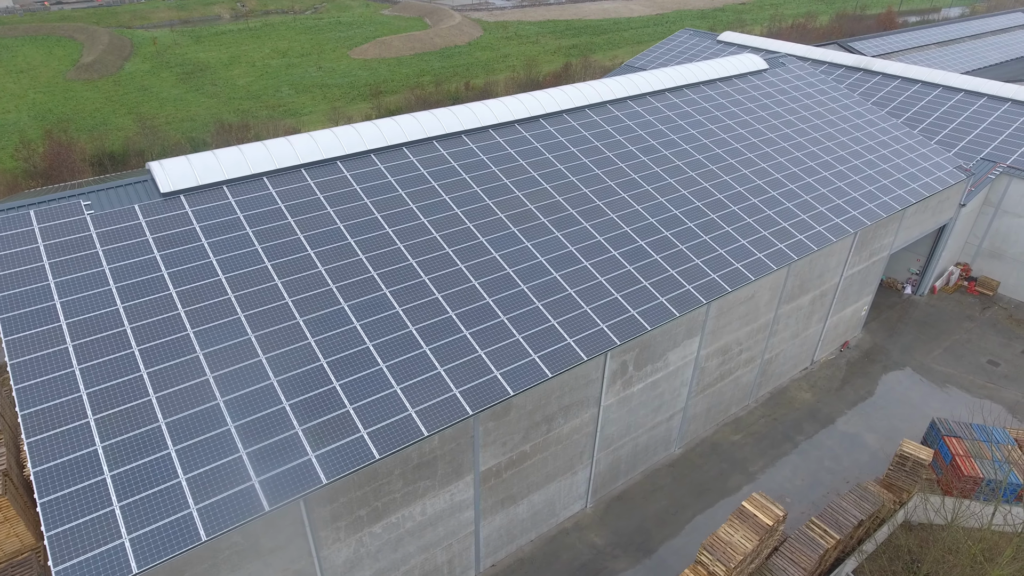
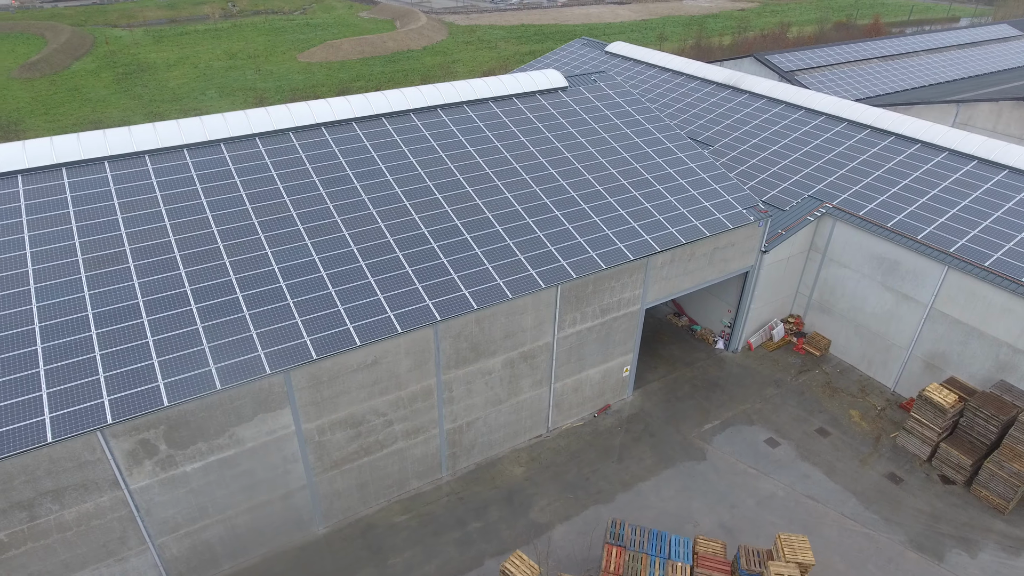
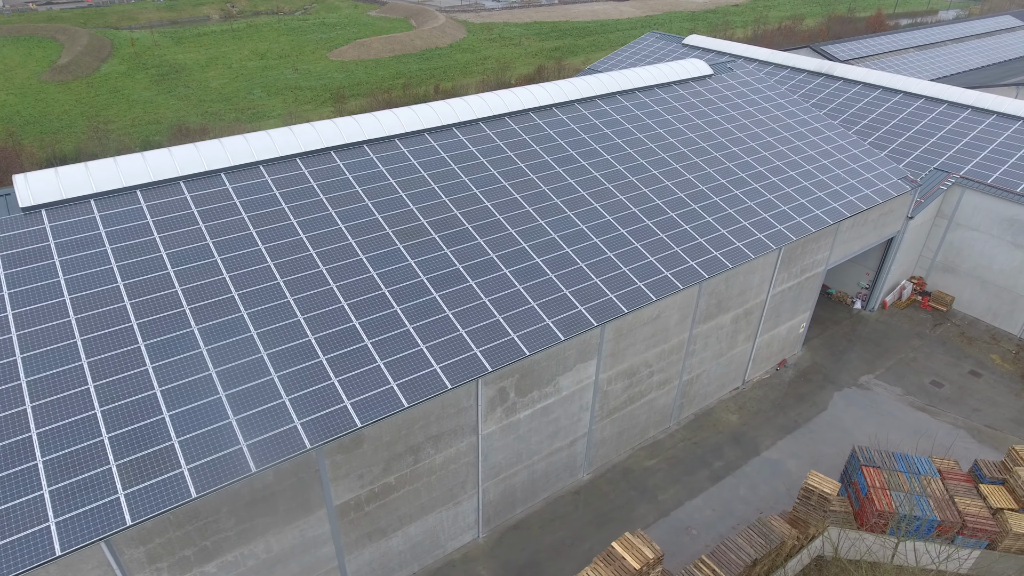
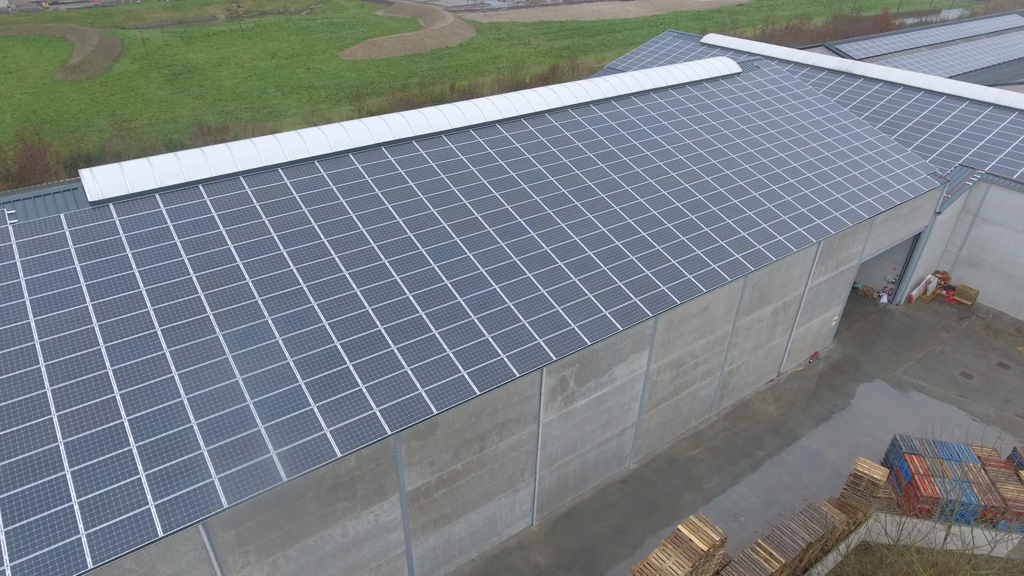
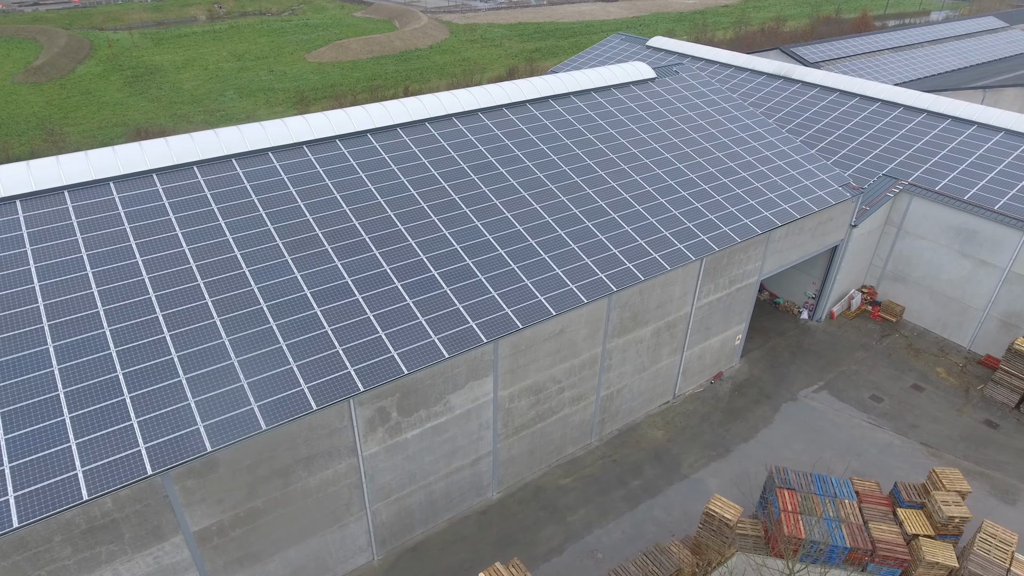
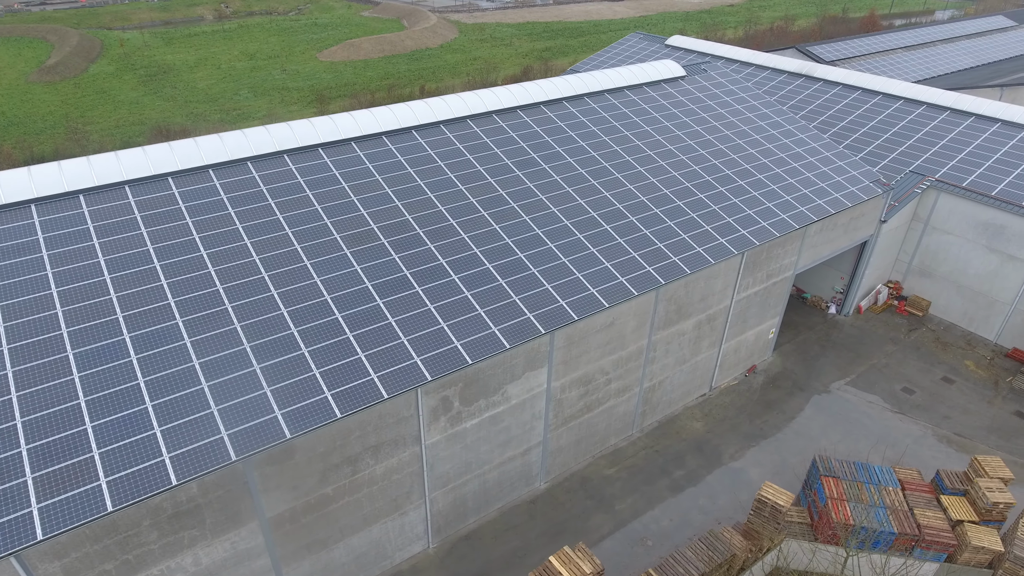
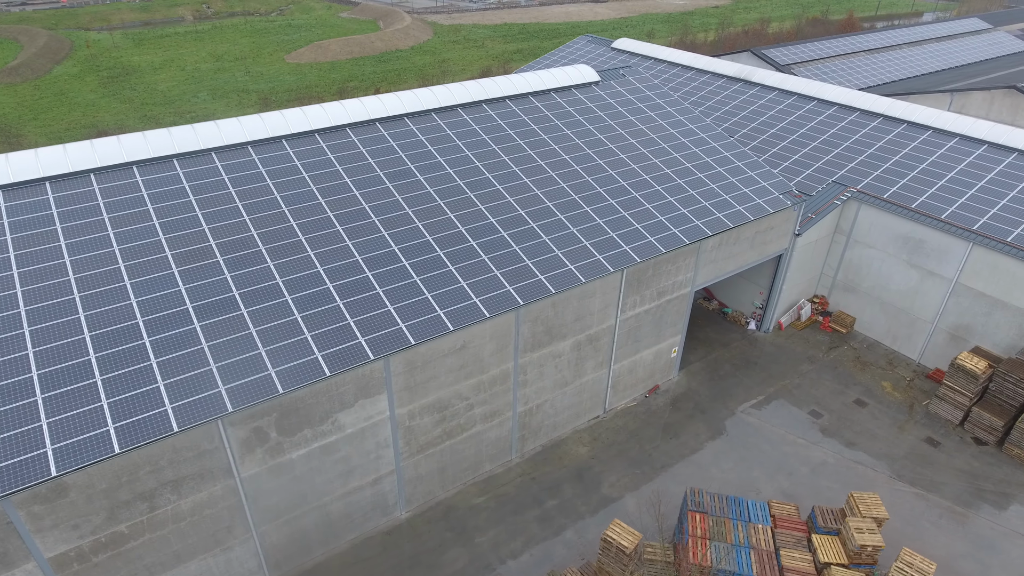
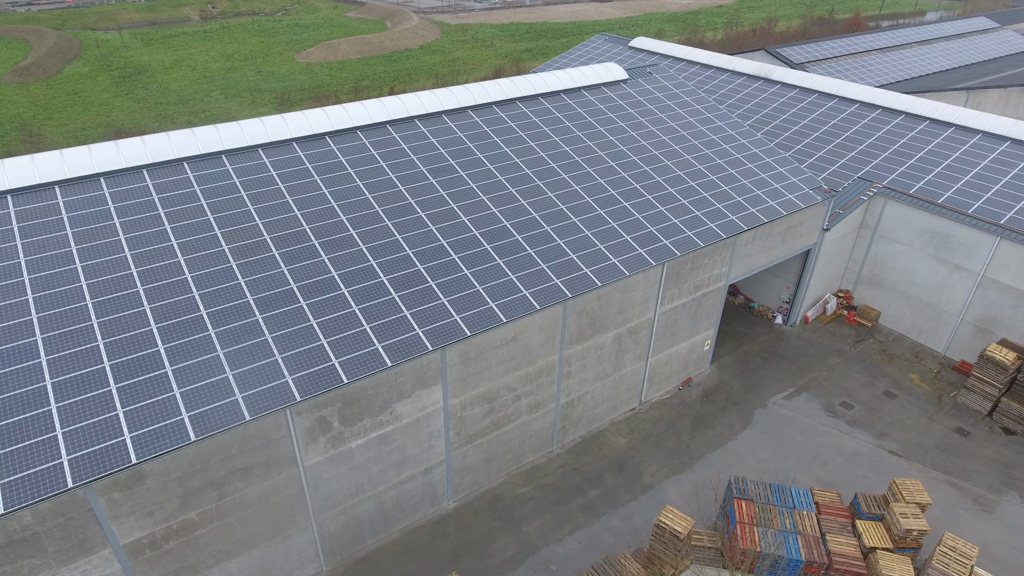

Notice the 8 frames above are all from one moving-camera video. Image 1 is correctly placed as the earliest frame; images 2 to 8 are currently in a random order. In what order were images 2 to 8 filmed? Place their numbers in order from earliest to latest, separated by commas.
4, 3, 6, 5, 8, 7, 2
